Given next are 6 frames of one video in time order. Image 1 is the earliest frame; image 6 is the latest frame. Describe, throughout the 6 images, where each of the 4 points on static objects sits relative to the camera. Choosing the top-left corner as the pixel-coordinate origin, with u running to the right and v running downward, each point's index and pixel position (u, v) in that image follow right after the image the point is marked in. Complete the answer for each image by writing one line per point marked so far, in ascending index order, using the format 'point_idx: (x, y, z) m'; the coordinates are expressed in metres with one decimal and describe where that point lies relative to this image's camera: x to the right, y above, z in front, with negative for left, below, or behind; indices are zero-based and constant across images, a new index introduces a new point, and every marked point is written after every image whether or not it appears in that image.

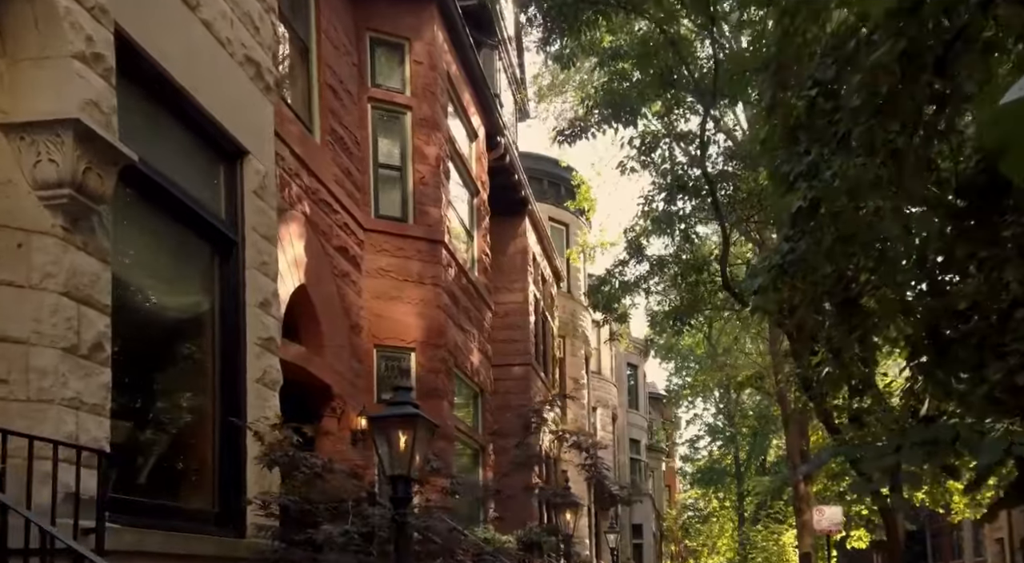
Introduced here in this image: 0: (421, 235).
0: (-1.0, +0.5, +12.3) m
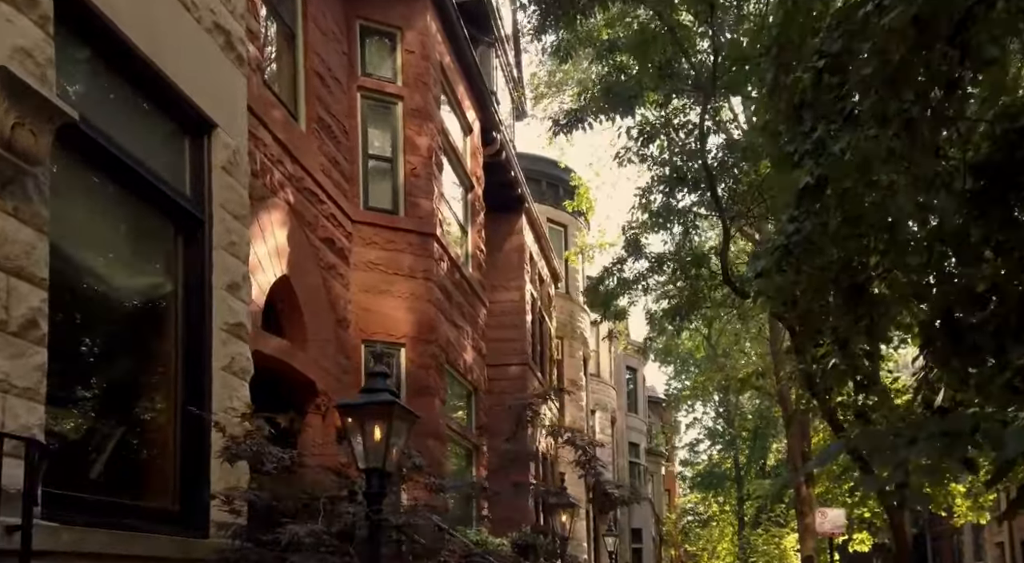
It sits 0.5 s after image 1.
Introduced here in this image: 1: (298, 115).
0: (-1.1, +0.6, +11.9) m
1: (-1.9, +1.5, +10.0) m
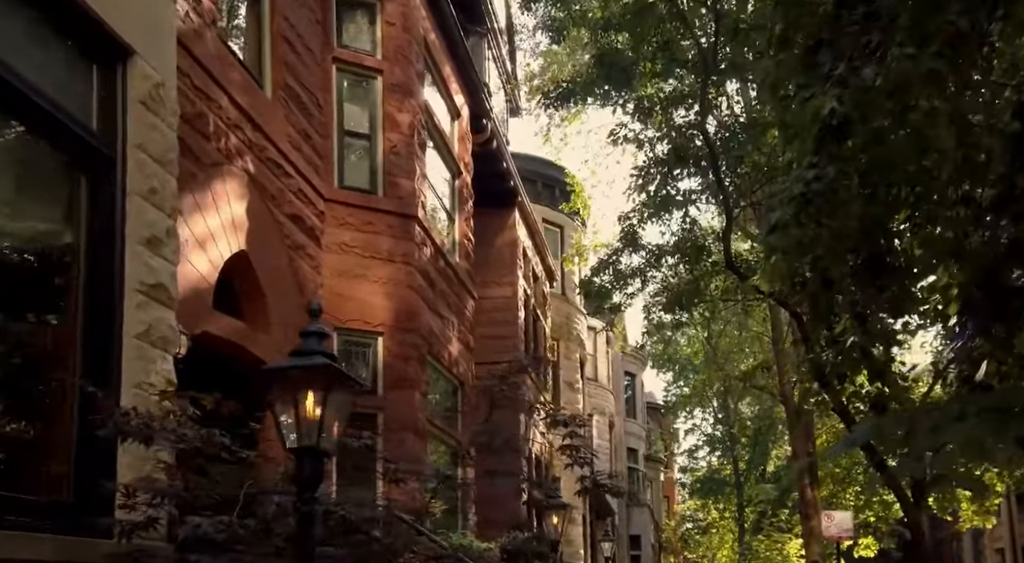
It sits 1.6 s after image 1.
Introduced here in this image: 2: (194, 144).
0: (-1.2, +0.7, +11.0) m
1: (-2.1, +1.6, +9.2) m
2: (-2.1, +0.9, +7.4) m
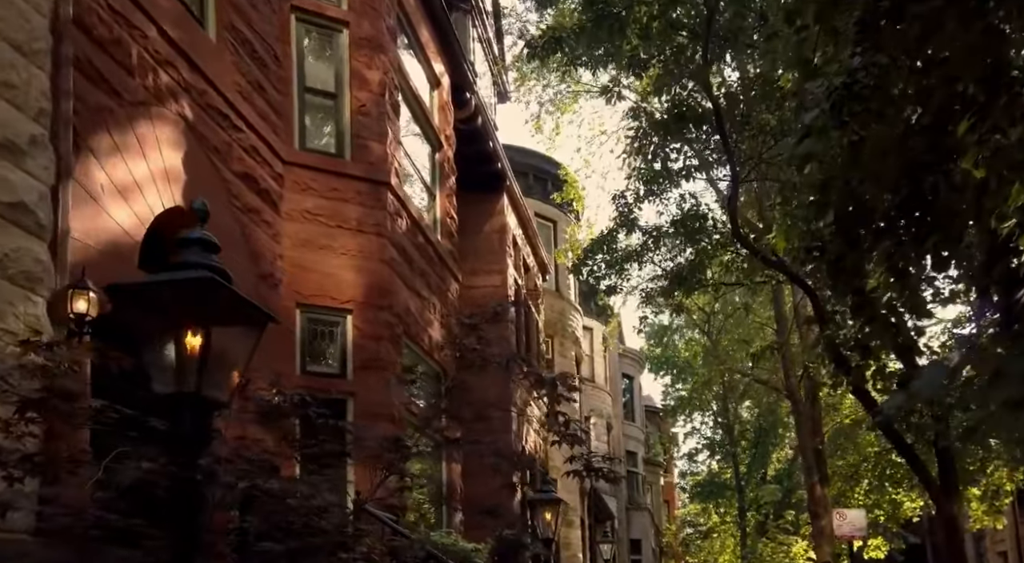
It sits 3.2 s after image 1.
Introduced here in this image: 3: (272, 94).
0: (-1.4, +0.9, +9.9) m
1: (-2.2, +1.9, +8.1) m
2: (-2.2, +1.2, +6.3) m
3: (-2.0, +1.5, +9.2) m
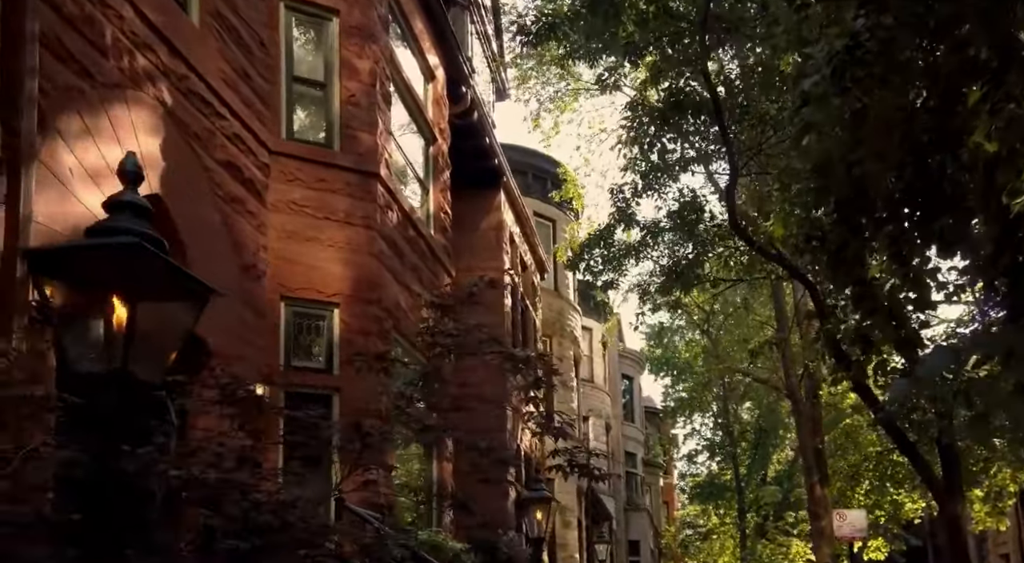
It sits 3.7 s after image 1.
0: (-1.4, +1.0, +9.7) m
1: (-2.3, +1.9, +7.8) m
2: (-2.3, +1.2, +6.0) m
3: (-2.0, +1.6, +8.9) m
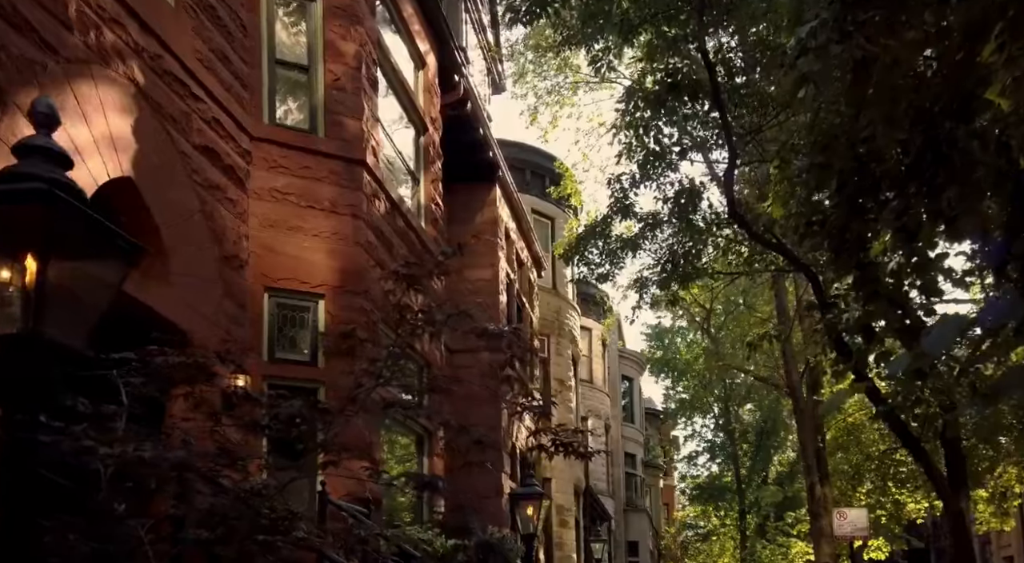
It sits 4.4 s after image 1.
0: (-1.5, +1.1, +9.4) m
1: (-2.4, +2.0, +7.6) m
2: (-2.4, +1.3, +5.7) m
3: (-2.1, +1.7, +8.6) m
